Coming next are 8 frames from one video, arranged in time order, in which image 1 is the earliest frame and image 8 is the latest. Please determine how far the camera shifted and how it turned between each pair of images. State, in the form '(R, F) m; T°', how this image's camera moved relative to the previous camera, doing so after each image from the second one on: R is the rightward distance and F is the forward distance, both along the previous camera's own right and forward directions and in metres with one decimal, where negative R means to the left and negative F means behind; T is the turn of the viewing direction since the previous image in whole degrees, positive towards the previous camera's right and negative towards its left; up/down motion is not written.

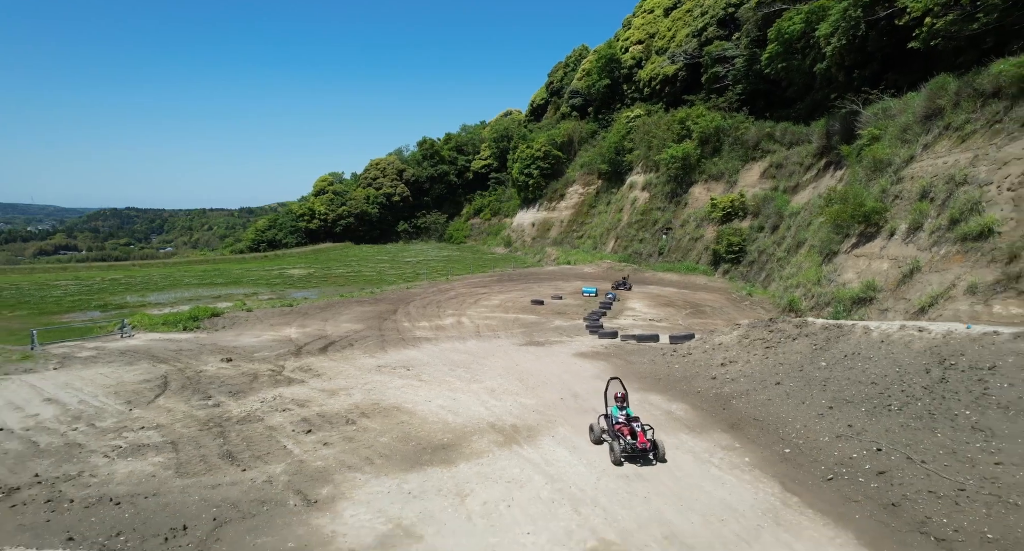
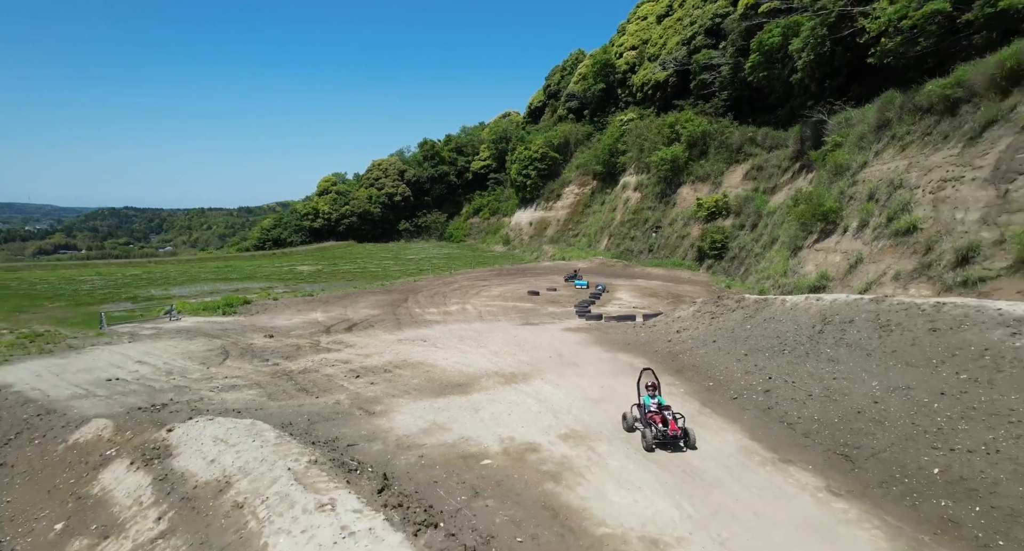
(0.0, -3.2) m; 0°
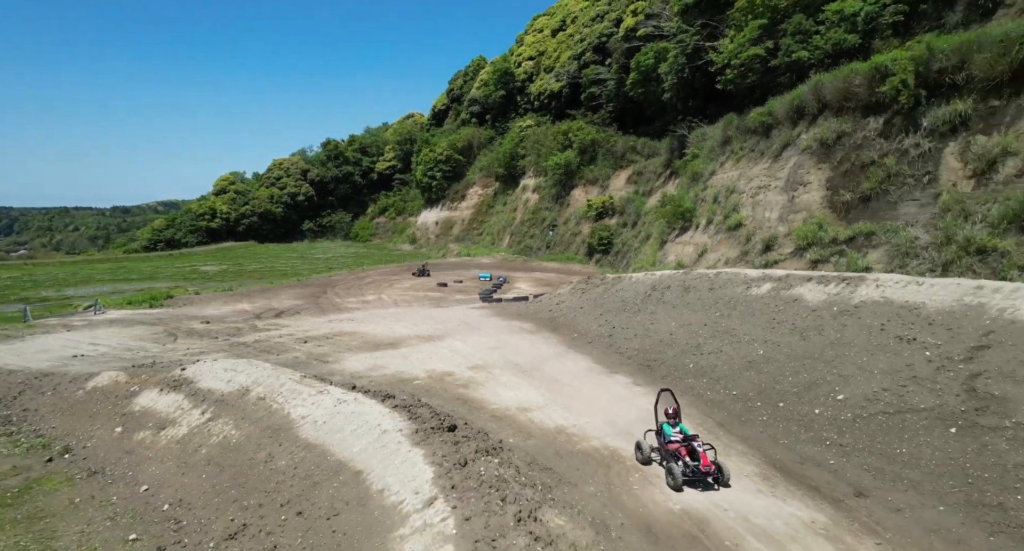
(-0.3, -3.9) m; +10°
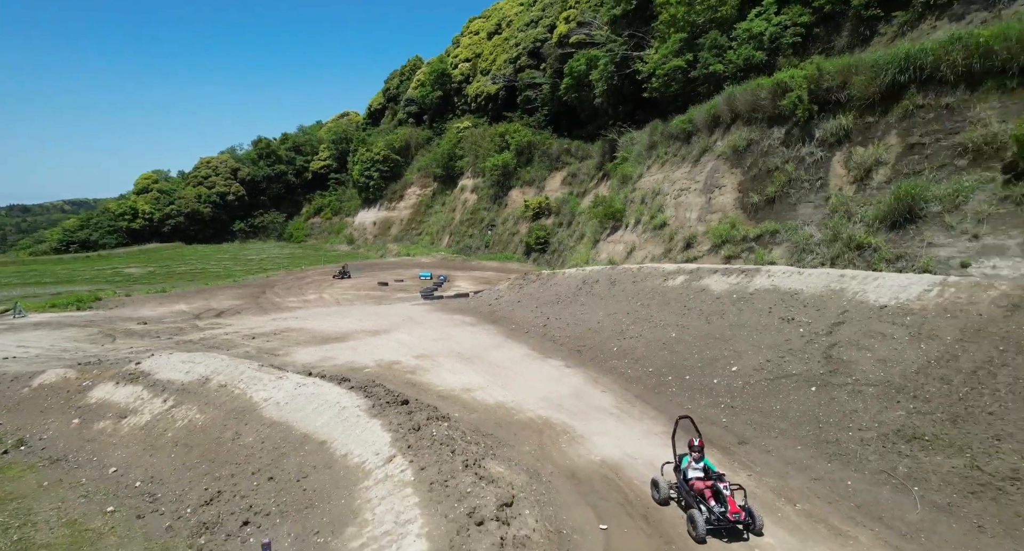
(-0.1, -1.2) m; +6°
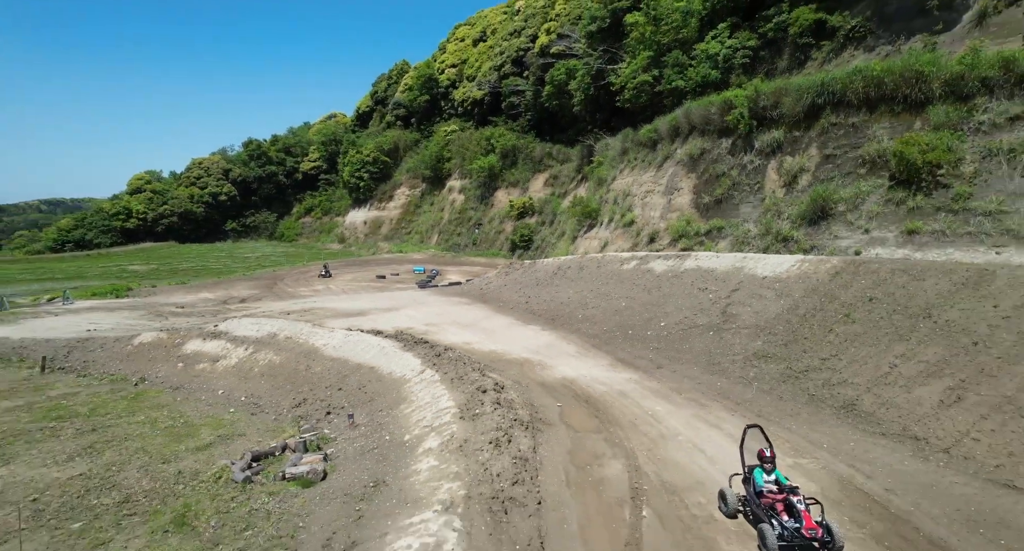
(-0.1, -3.8) m; +2°
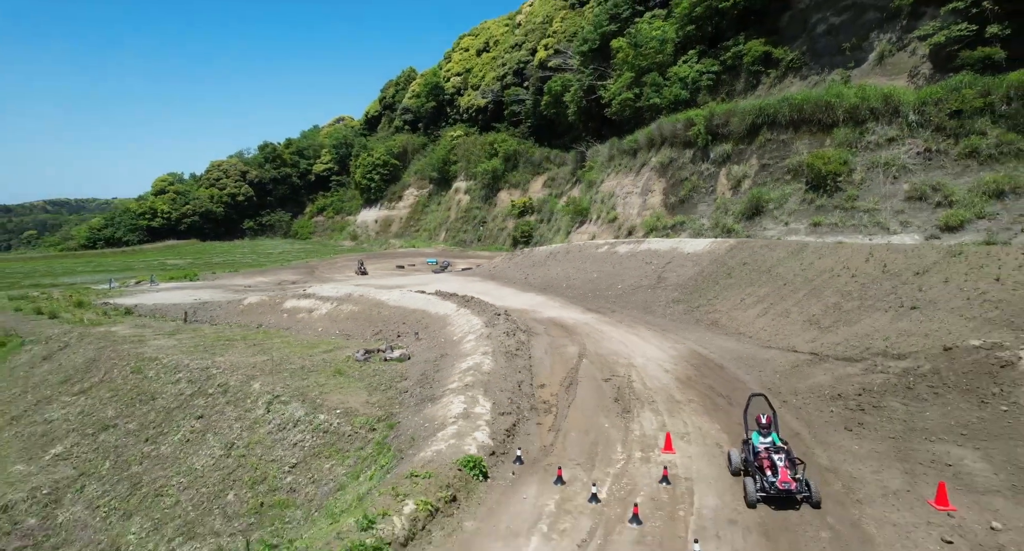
(-0.1, -6.0) m; 0°
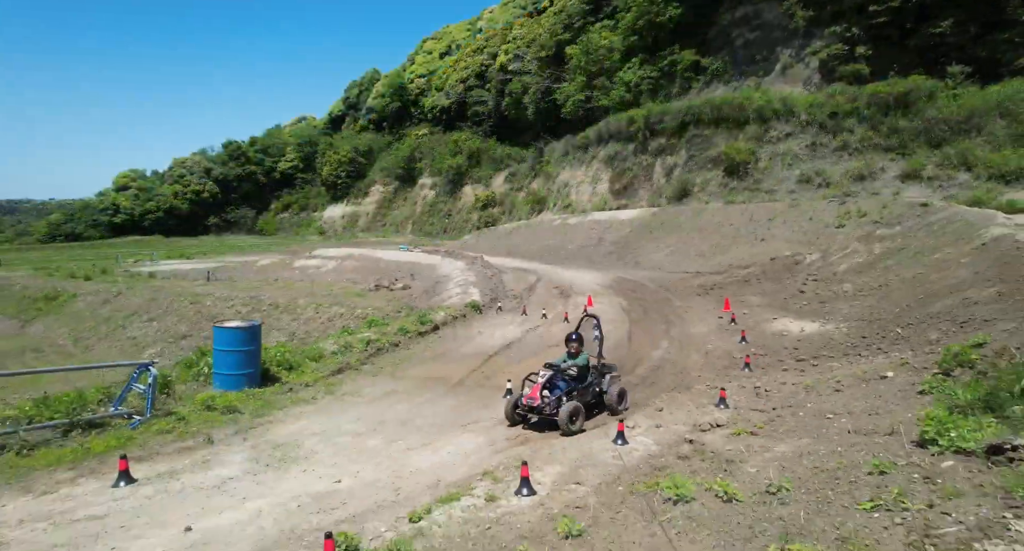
(-0.5, -4.6) m; +4°
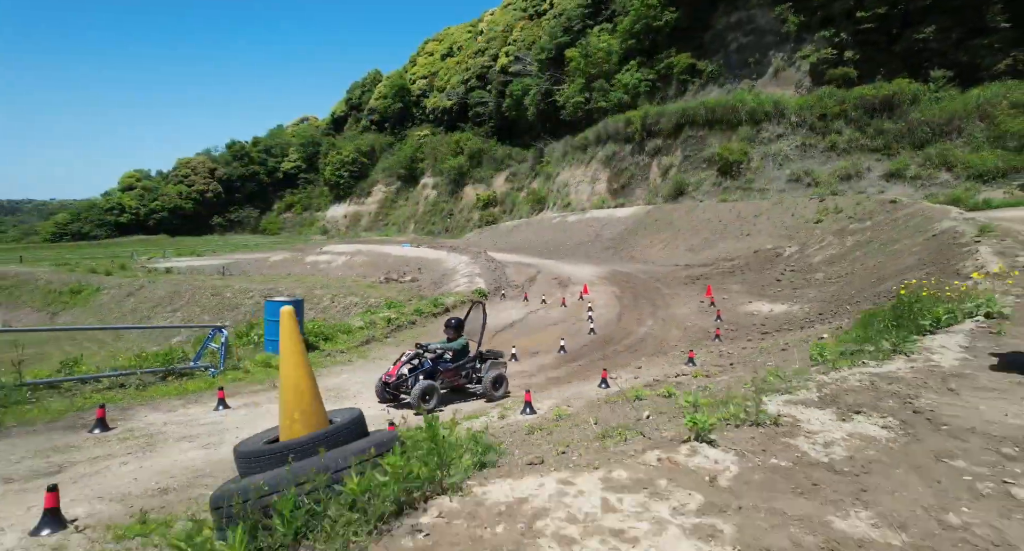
(0.0, -1.1) m; 0°
